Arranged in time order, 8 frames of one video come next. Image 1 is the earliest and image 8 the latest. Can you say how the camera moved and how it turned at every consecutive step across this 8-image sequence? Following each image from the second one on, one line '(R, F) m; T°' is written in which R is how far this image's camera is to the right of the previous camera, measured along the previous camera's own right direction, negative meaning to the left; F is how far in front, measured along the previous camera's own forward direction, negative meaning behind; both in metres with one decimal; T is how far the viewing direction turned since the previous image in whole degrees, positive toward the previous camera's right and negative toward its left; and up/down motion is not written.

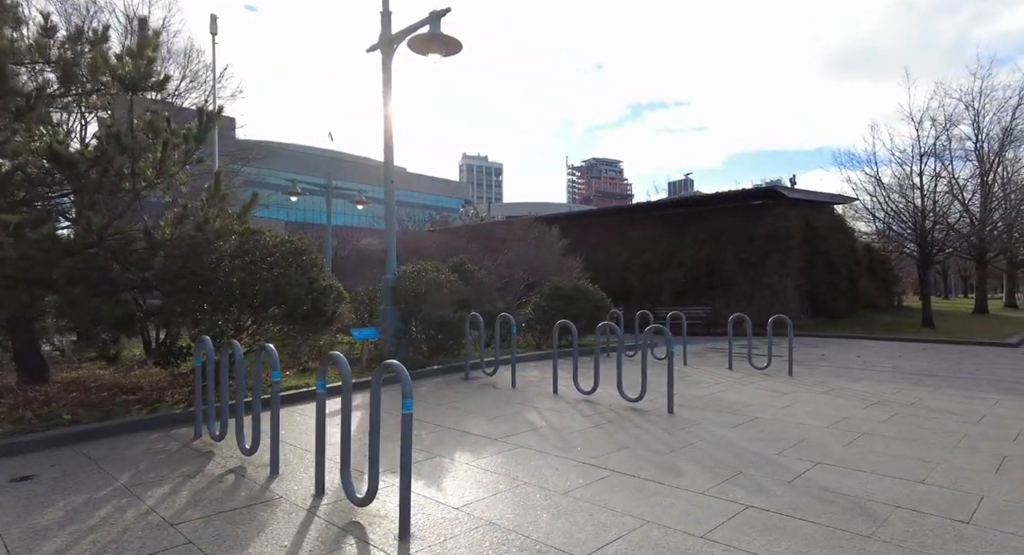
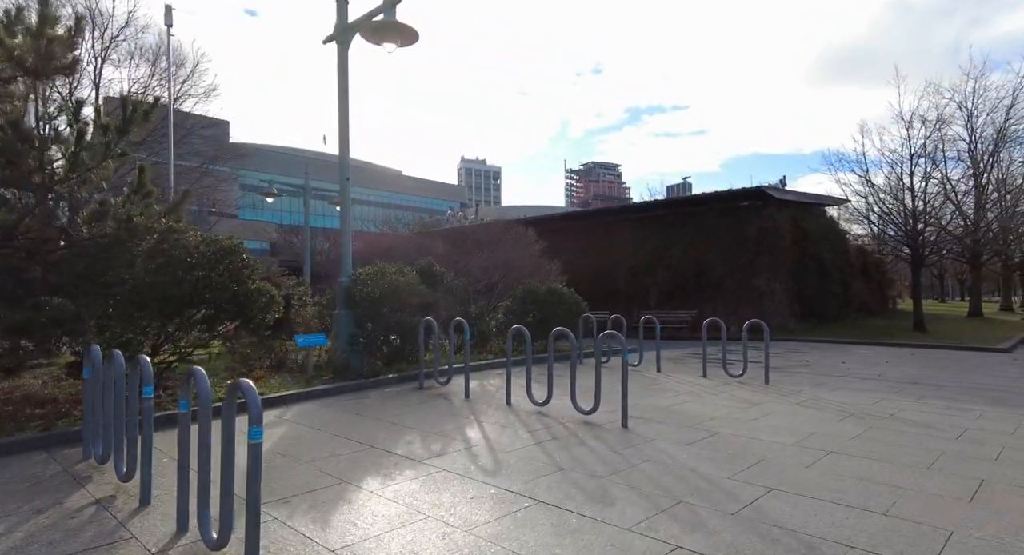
(+0.6, +0.5) m; 0°
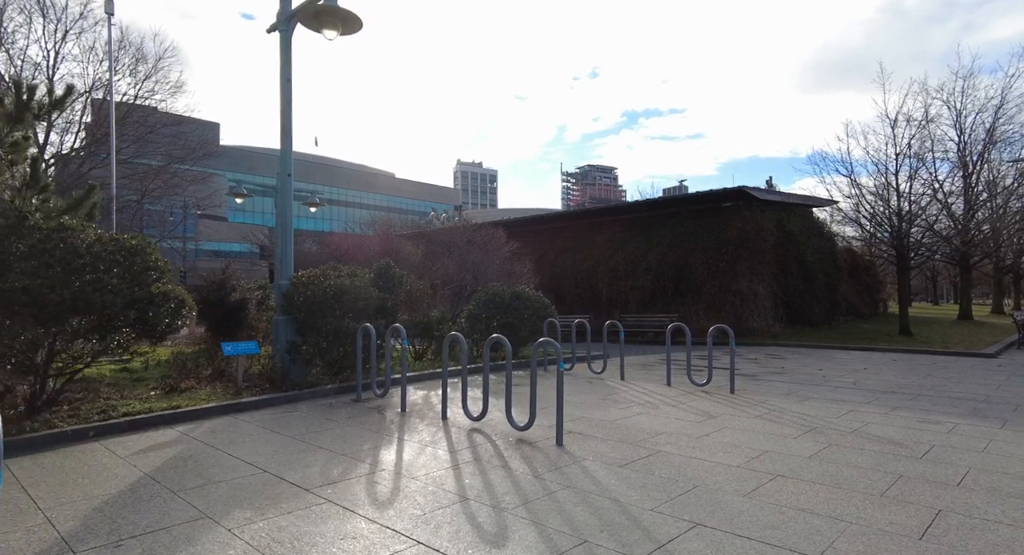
(+0.7, +0.5) m; 0°
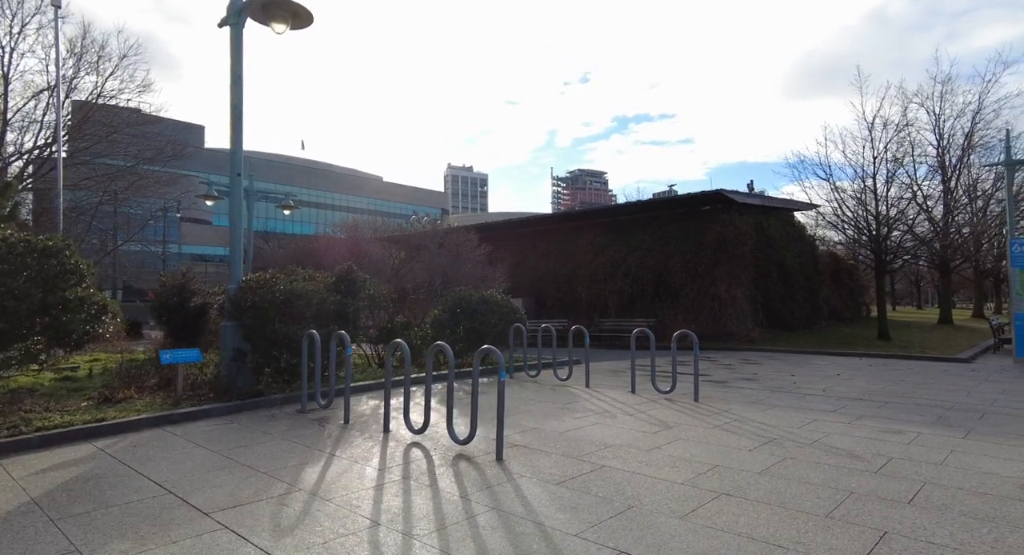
(+0.5, +0.3) m; +1°
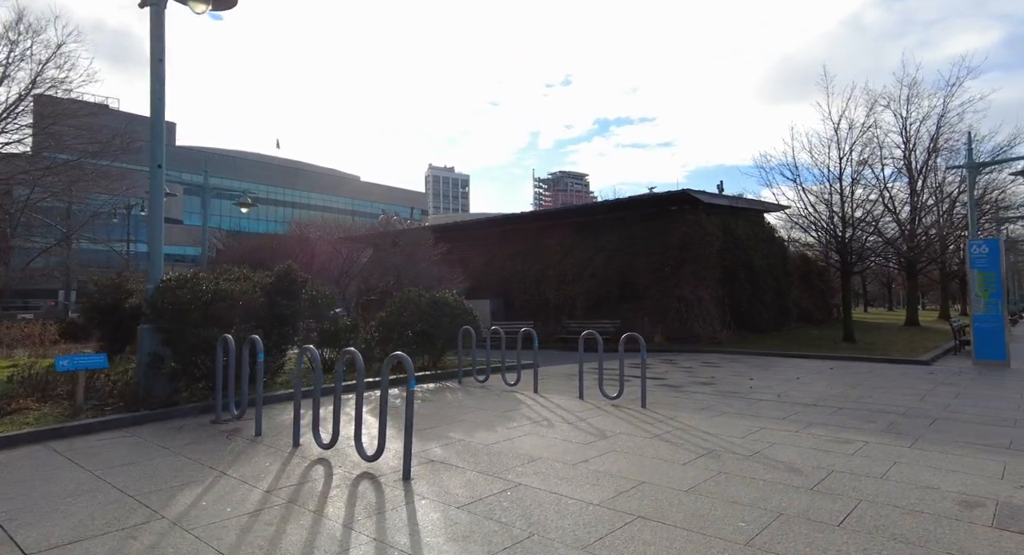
(+0.6, +0.4) m; +2°
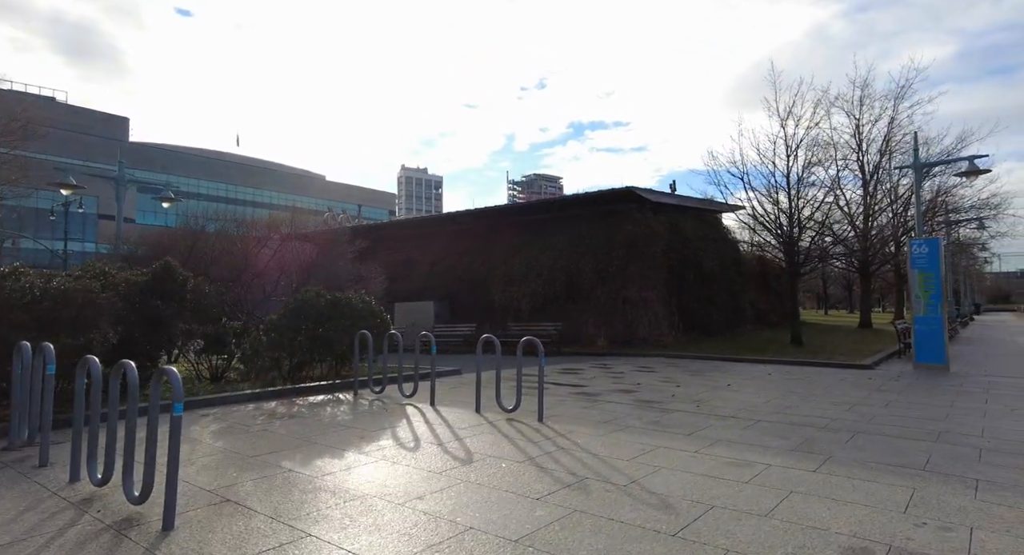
(+1.1, +0.9) m; +3°
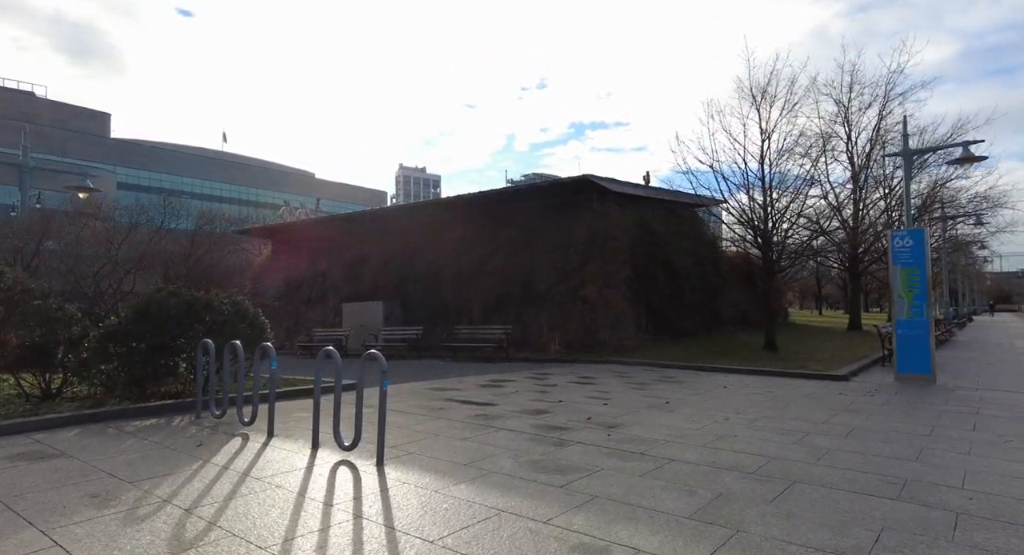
(+1.6, +1.8) m; 0°
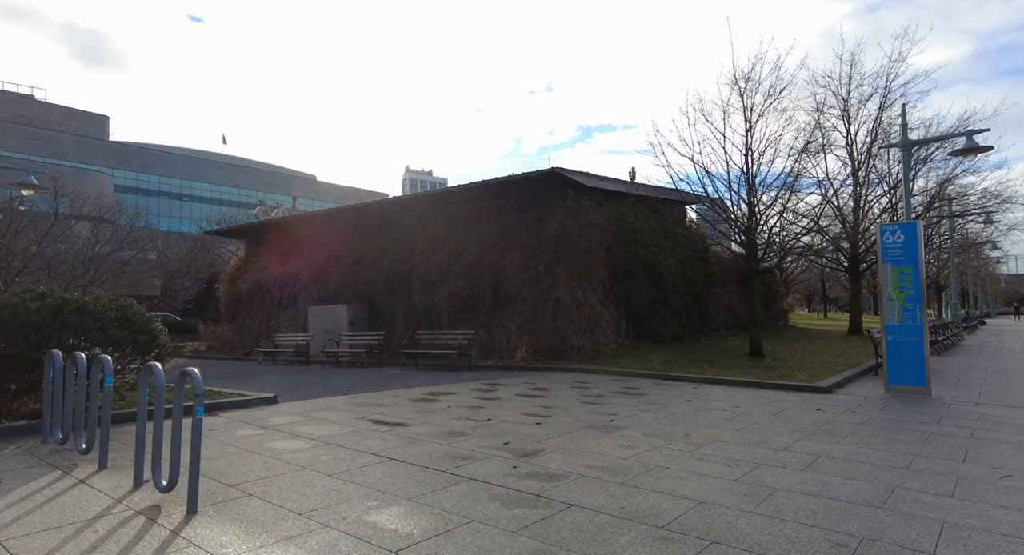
(+1.2, +1.2) m; -1°
